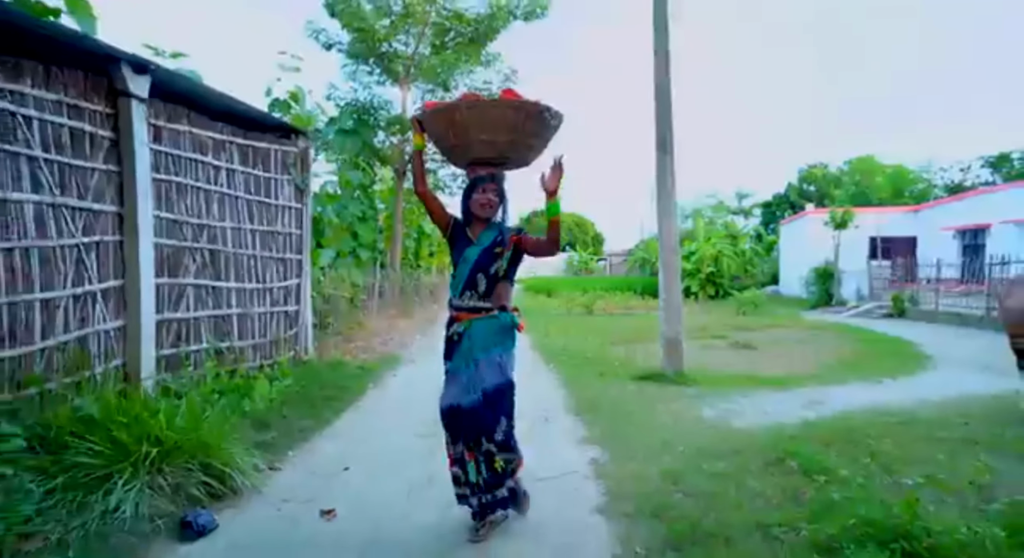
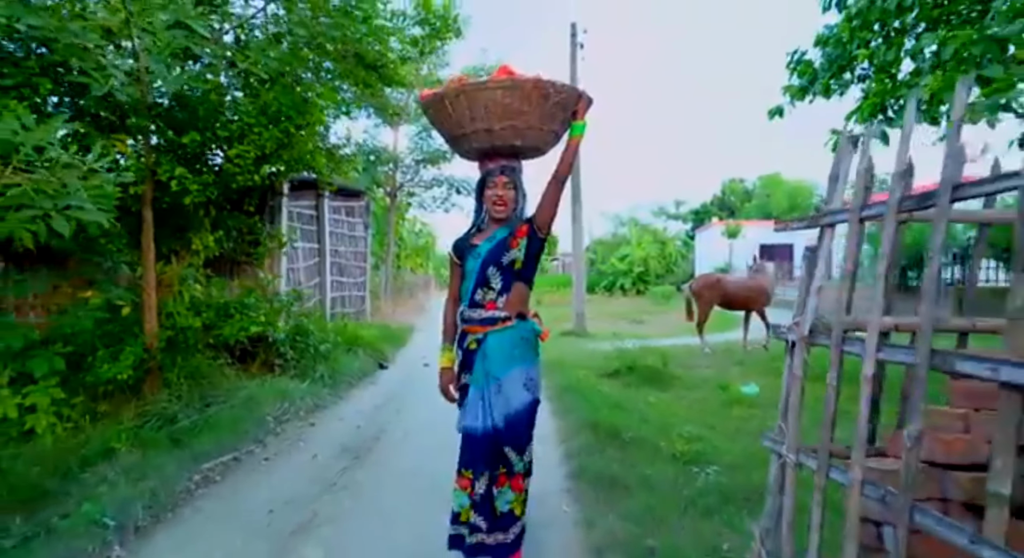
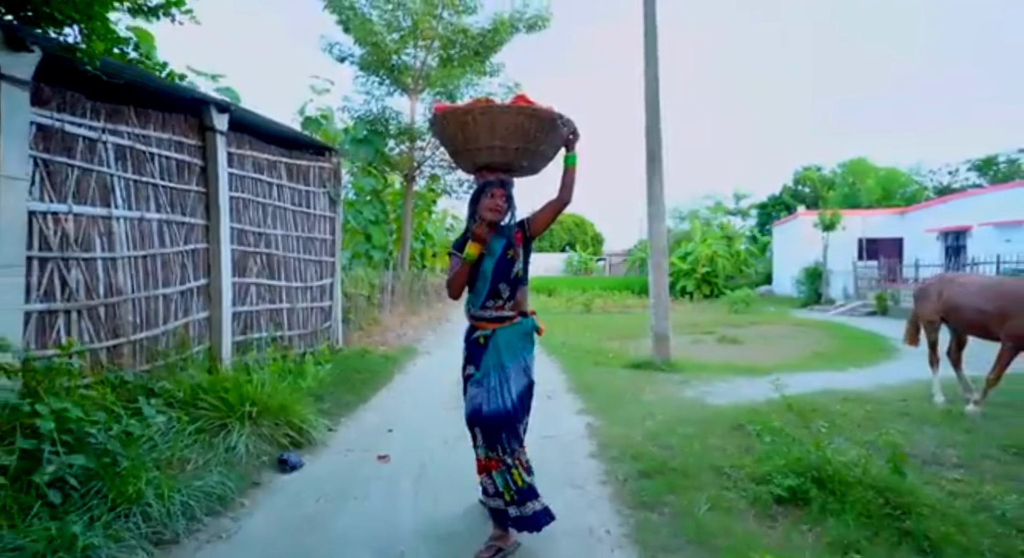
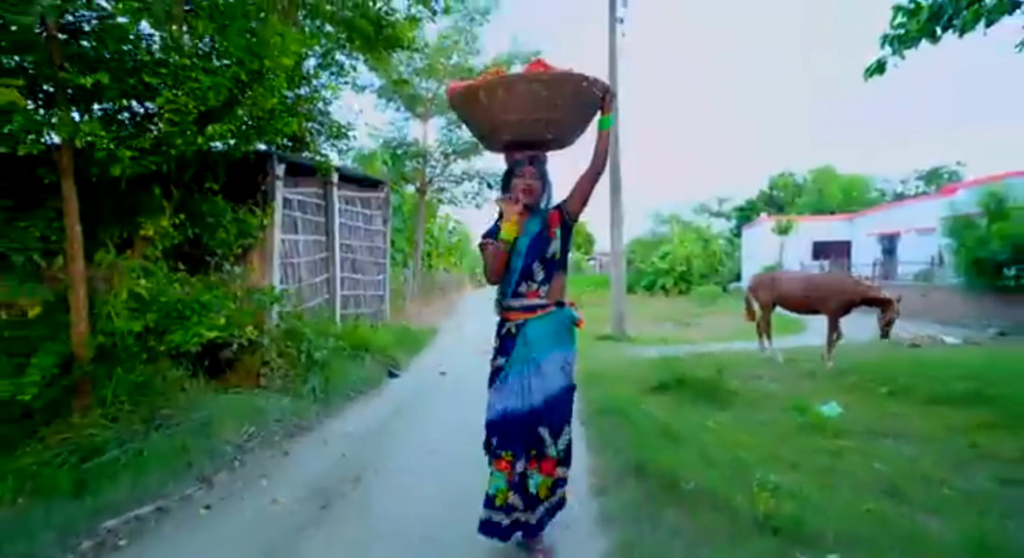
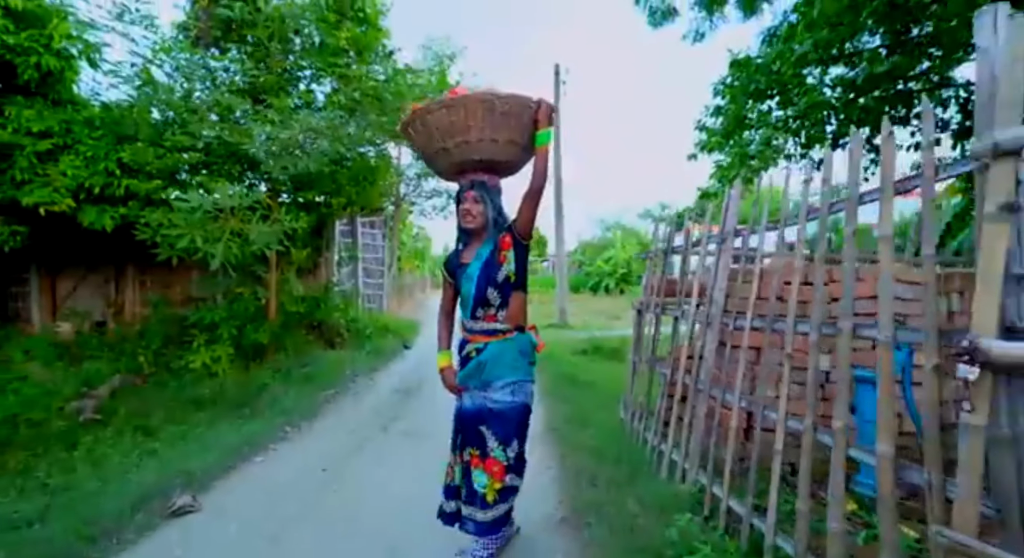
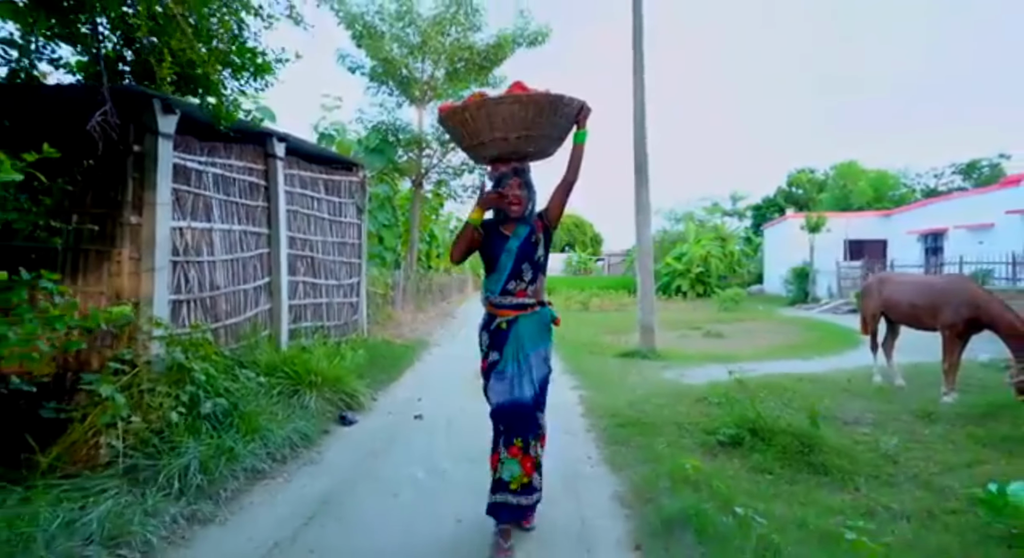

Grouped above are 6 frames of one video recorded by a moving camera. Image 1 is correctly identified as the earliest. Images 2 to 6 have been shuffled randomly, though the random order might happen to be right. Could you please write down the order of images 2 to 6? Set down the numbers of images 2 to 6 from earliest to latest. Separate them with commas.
3, 6, 4, 2, 5
